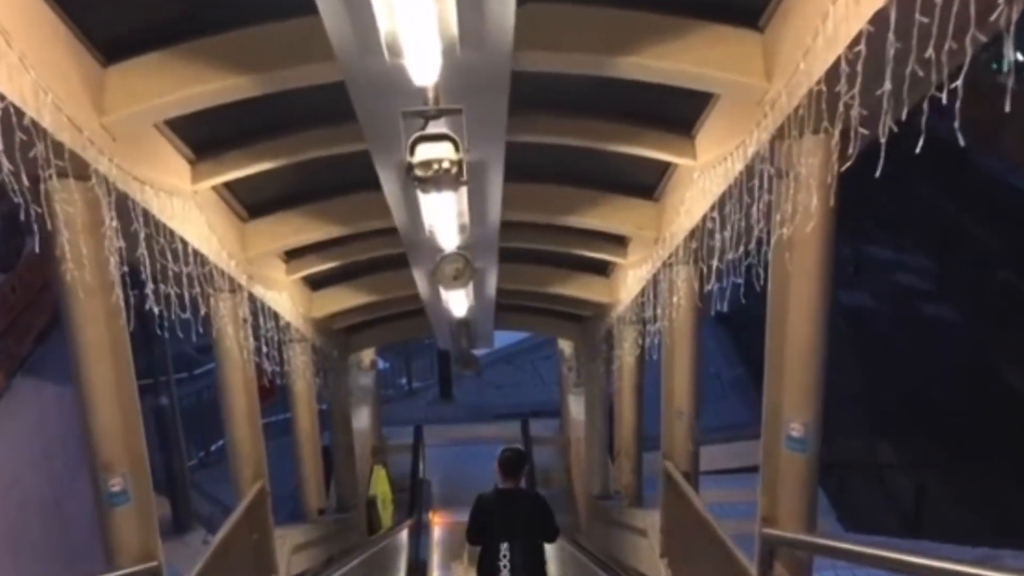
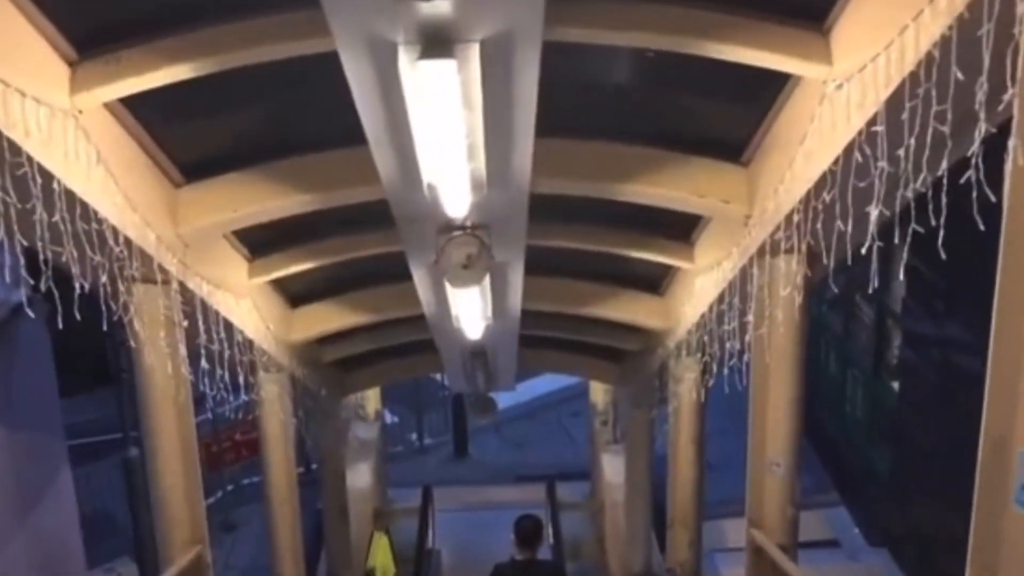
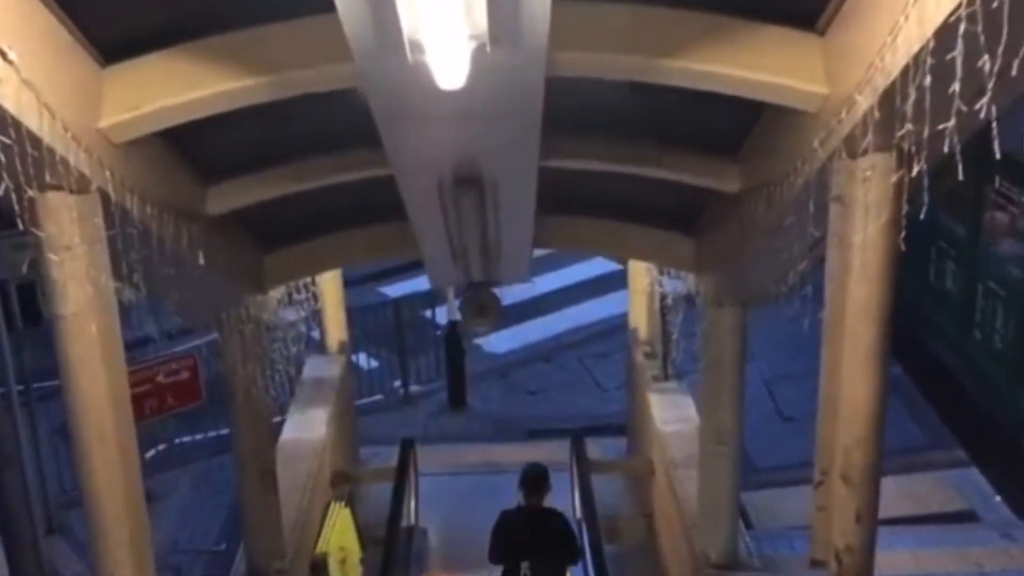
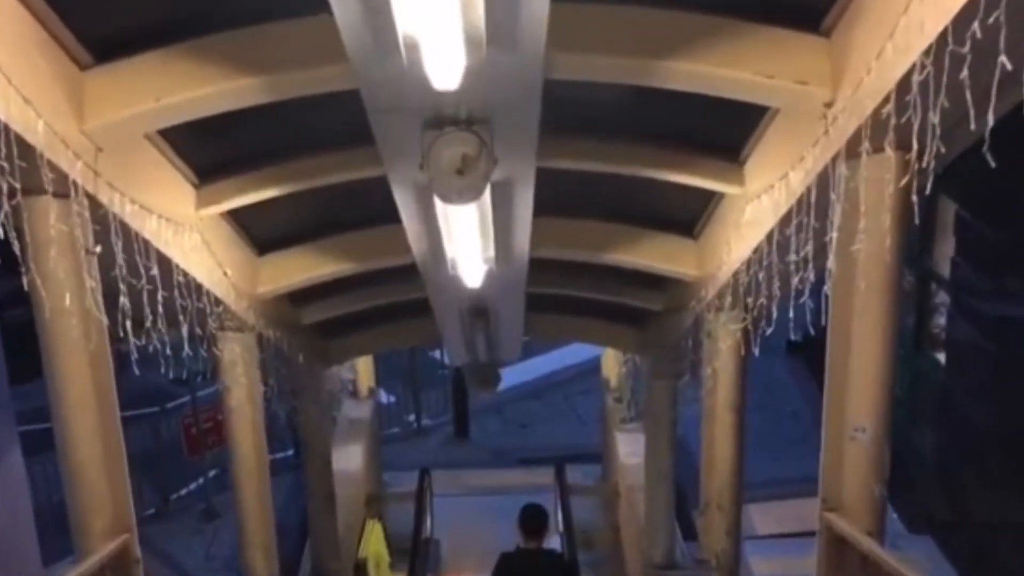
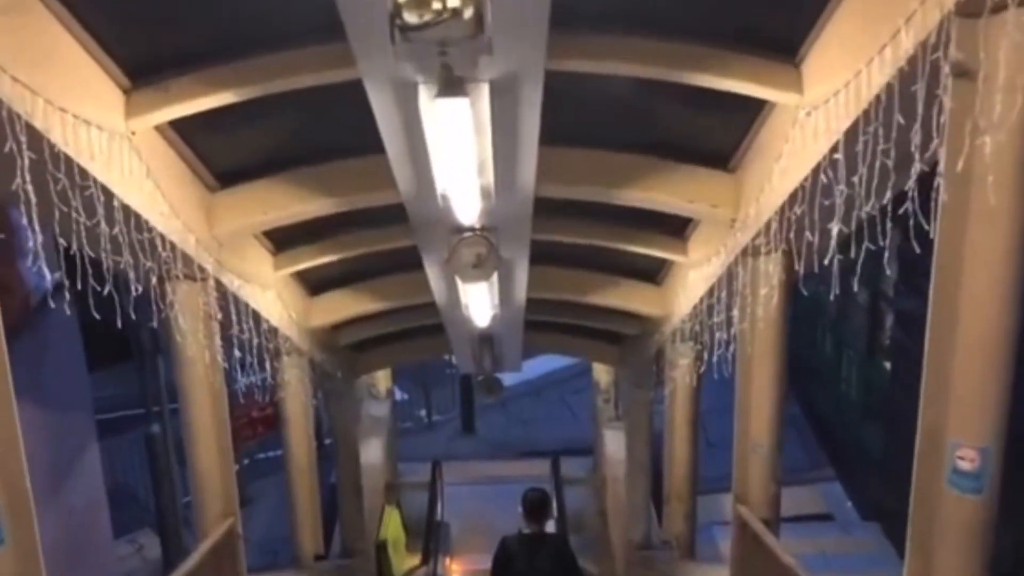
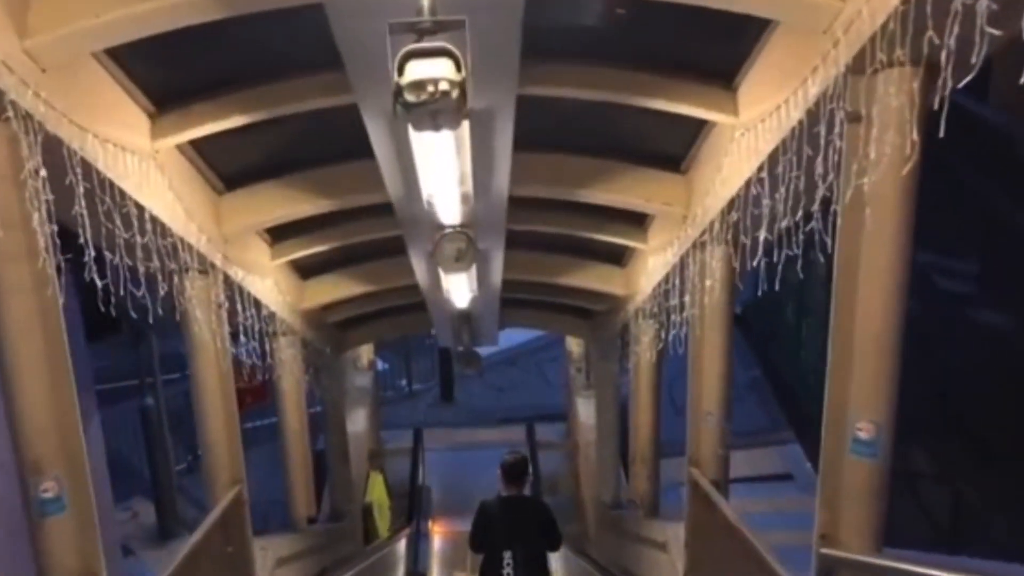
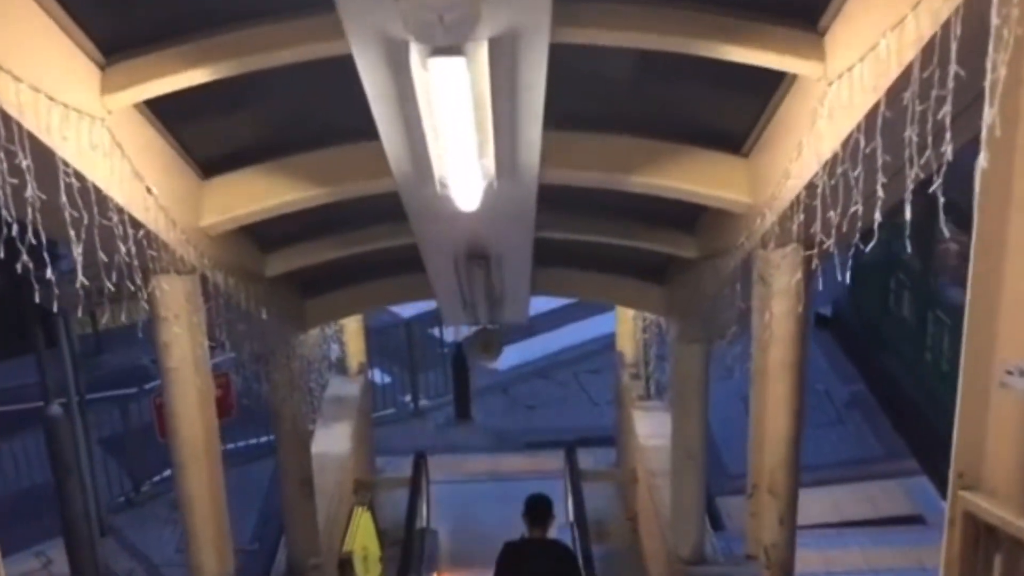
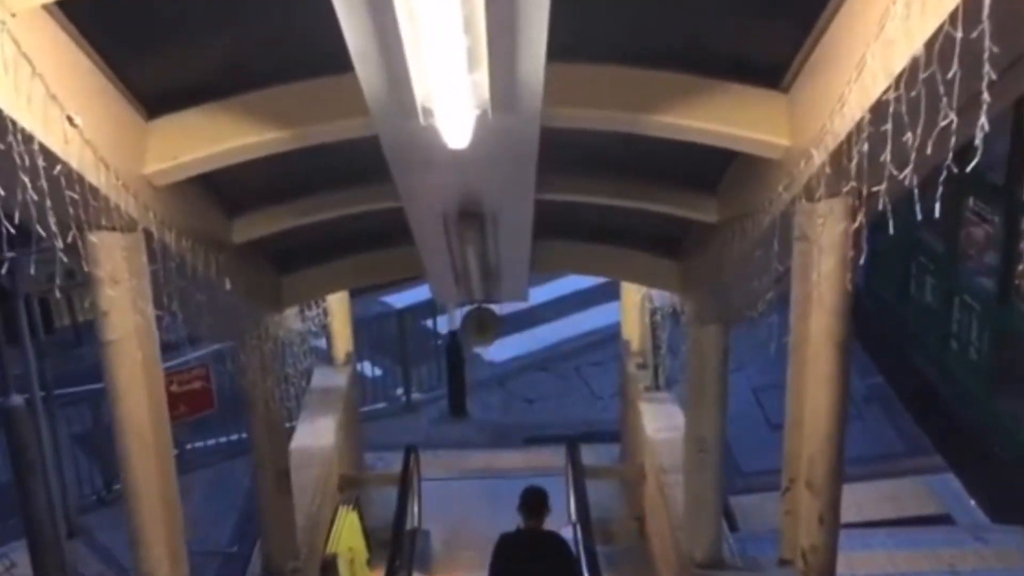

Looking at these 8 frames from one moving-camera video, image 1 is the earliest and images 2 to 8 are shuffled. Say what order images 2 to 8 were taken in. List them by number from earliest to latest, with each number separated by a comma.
6, 5, 2, 4, 7, 8, 3
